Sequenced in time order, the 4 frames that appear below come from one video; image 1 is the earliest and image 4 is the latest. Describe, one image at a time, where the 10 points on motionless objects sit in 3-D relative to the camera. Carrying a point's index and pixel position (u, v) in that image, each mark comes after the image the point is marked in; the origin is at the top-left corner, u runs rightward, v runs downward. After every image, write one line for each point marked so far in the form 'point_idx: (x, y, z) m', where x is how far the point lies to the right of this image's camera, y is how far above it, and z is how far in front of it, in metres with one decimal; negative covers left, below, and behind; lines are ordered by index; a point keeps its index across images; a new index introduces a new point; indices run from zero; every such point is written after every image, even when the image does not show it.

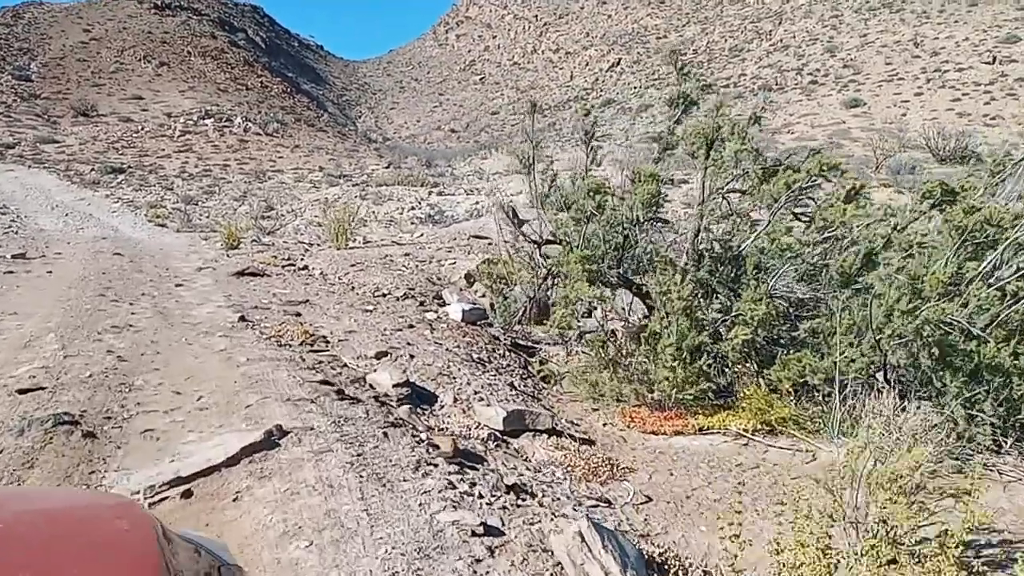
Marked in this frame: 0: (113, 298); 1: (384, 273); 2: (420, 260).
0: (-3.7, -0.1, +7.5) m
1: (-1.6, +0.2, +9.9) m
2: (-1.3, +0.4, +11.2) m
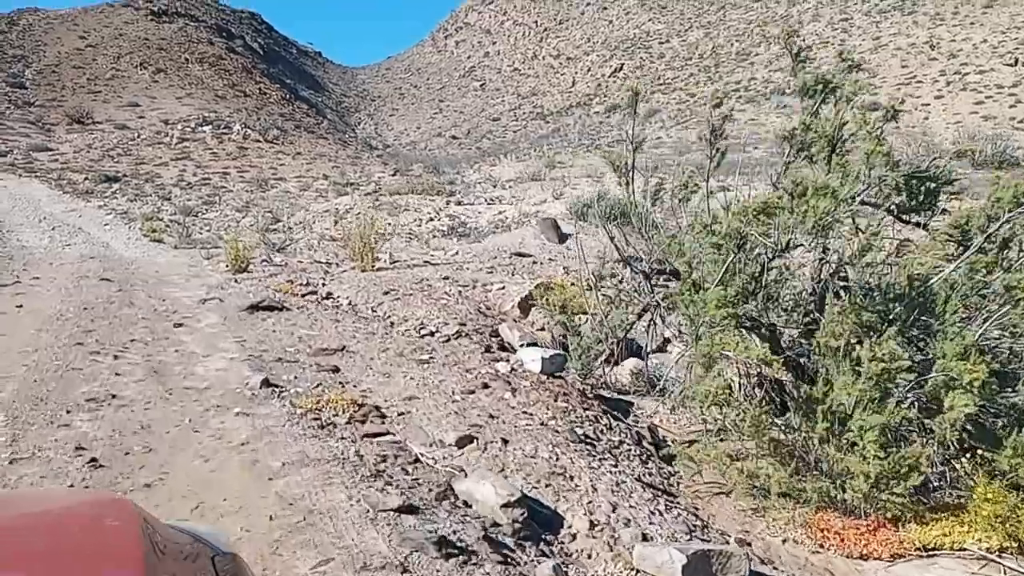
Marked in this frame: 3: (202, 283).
0: (-3.0, -0.4, +5.8) m
1: (-0.9, -0.2, +8.3) m
2: (-0.6, +0.1, +9.5) m
3: (-3.6, 0.0, +9.2) m
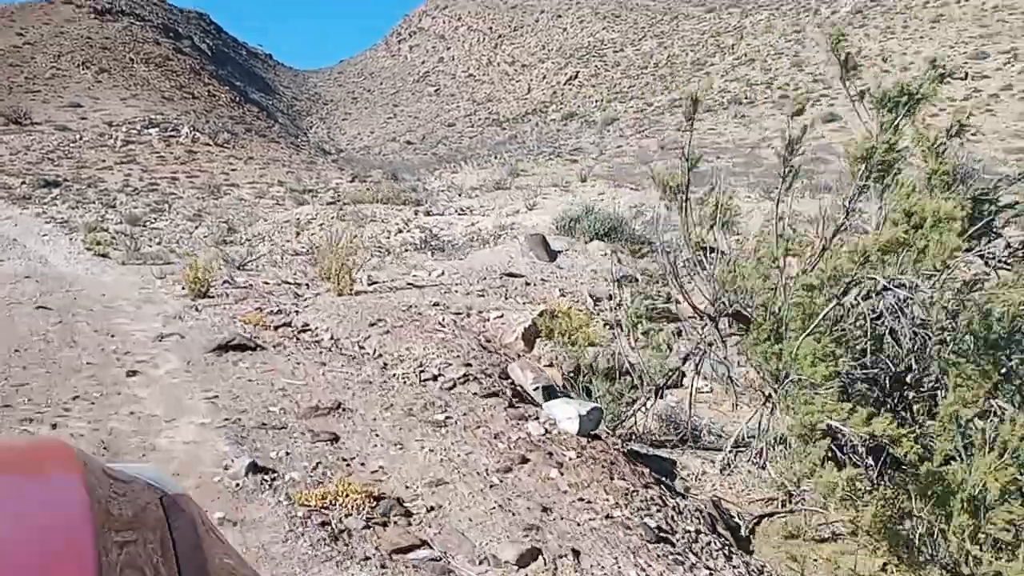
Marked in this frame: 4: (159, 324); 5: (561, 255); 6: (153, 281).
0: (-2.8, -0.7, +4.7) m
1: (-0.8, -0.4, +7.2) m
2: (-0.6, -0.2, +8.5) m
3: (-3.6, -0.3, +8.1) m
4: (-3.3, -0.3, +7.4) m
5: (+0.7, +0.5, +12.1) m
6: (-4.8, +0.1, +10.6) m
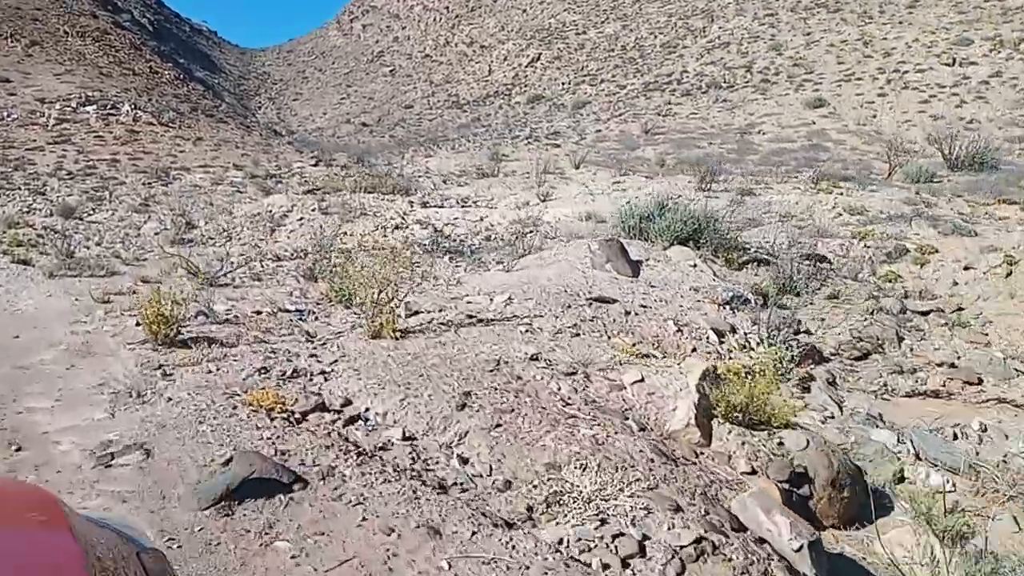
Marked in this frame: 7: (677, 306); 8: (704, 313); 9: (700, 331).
0: (-1.6, -1.1, +1.6) m
1: (+0.2, -0.8, +4.3) m
2: (+0.4, -0.6, +5.6) m
3: (-2.6, -0.6, +5.0) m
4: (-2.2, -0.7, +4.3) m
5: (+1.5, +0.2, +9.3) m
6: (-3.9, -0.2, +7.4) m
7: (+1.7, -0.2, +8.1) m
8: (+2.0, -0.3, +8.1) m
9: (+1.8, -0.4, +7.6) m
